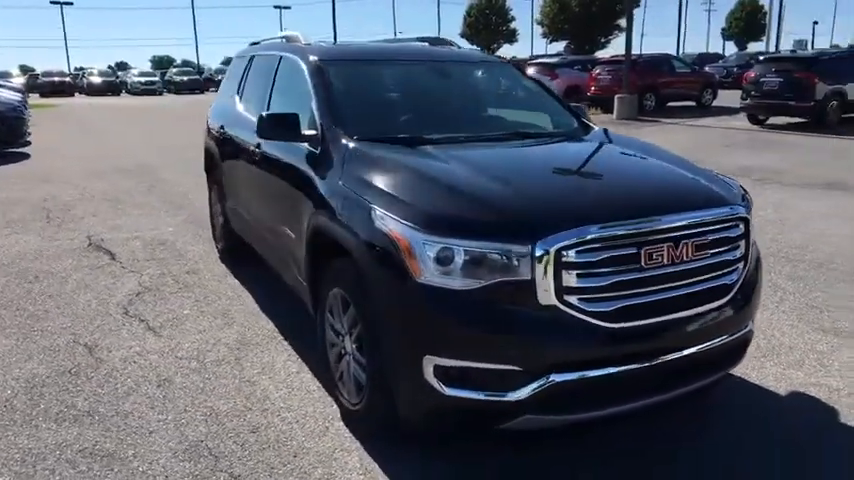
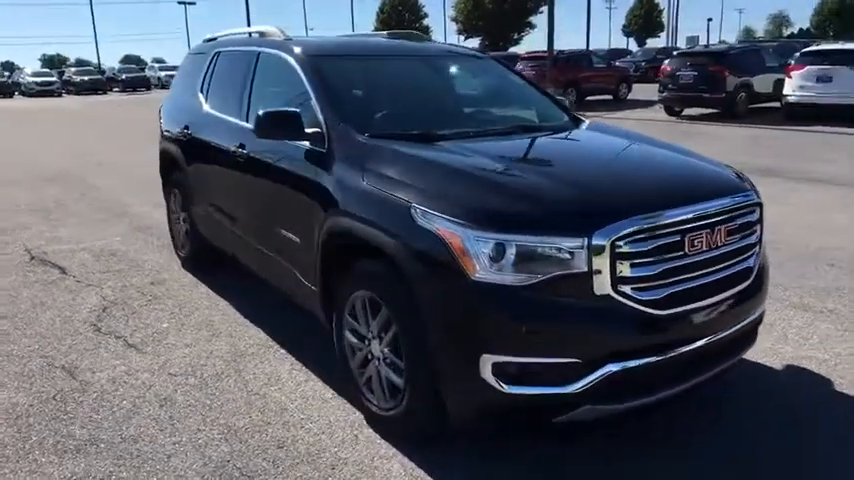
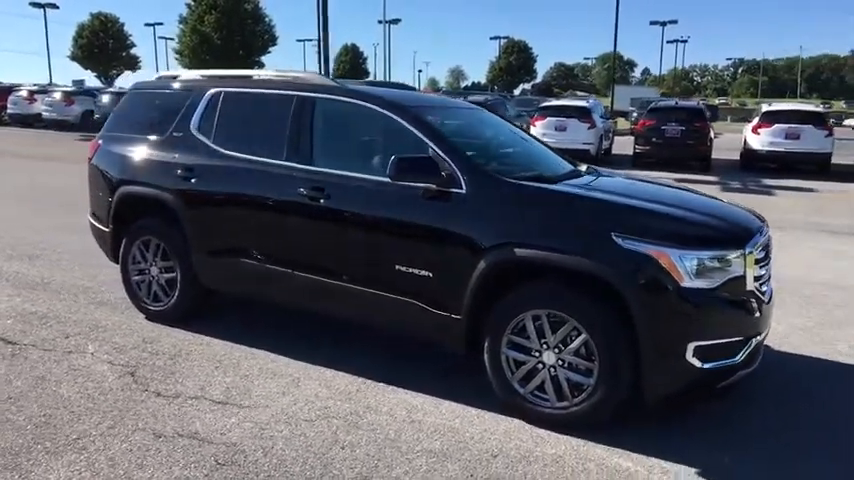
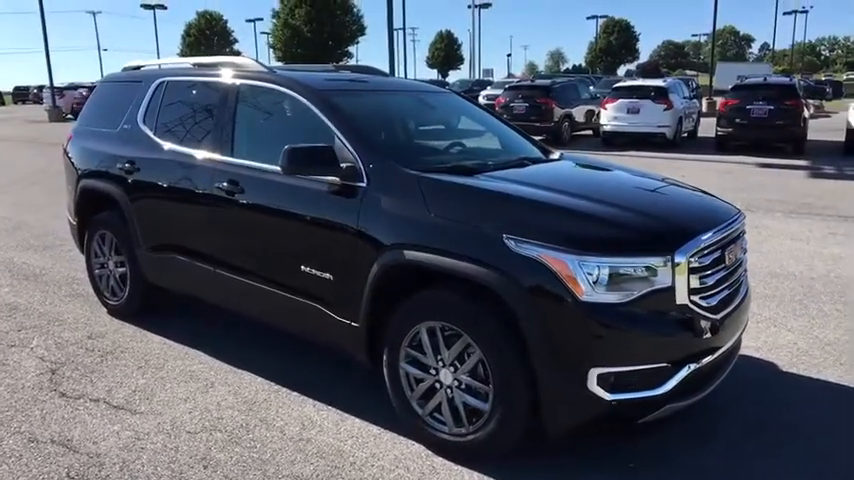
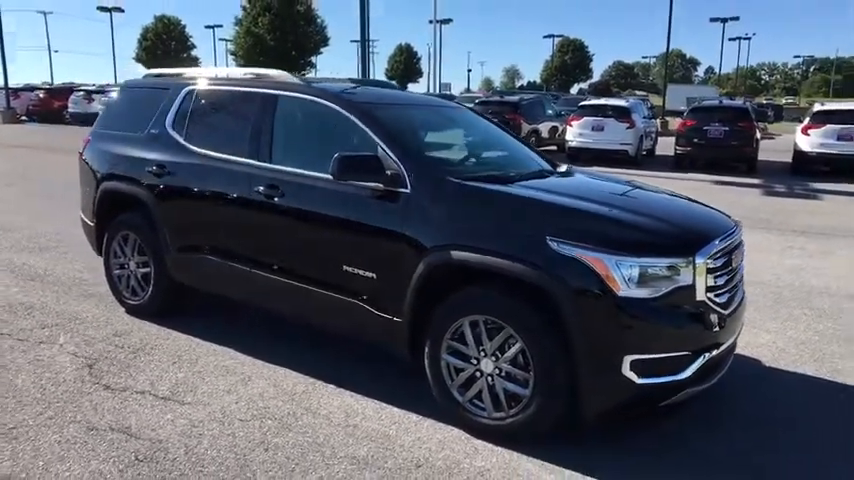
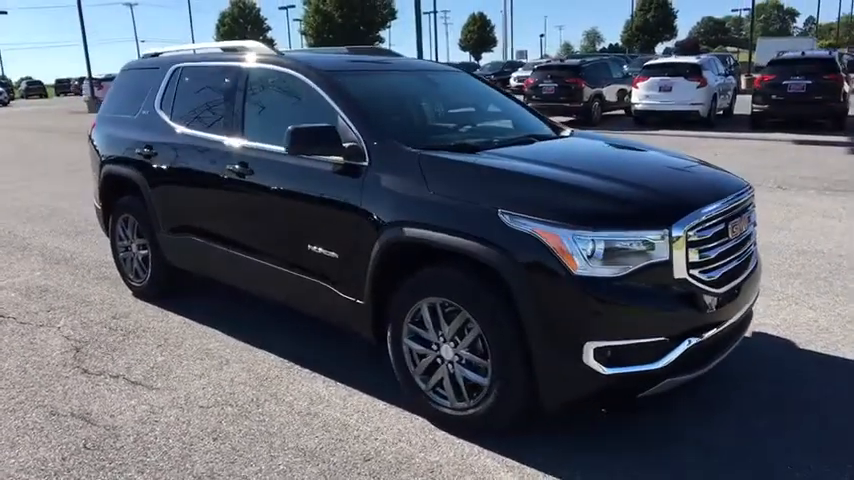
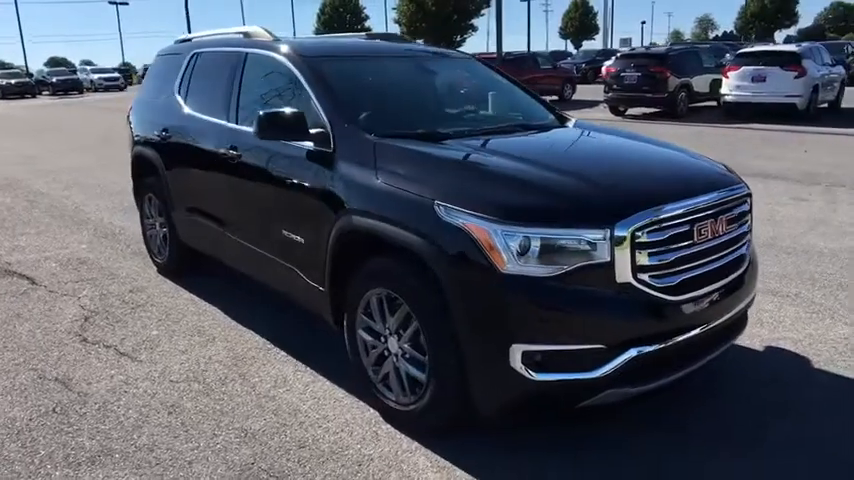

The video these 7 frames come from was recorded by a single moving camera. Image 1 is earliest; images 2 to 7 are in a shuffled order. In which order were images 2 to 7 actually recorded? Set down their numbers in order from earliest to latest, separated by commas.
2, 7, 6, 4, 5, 3
